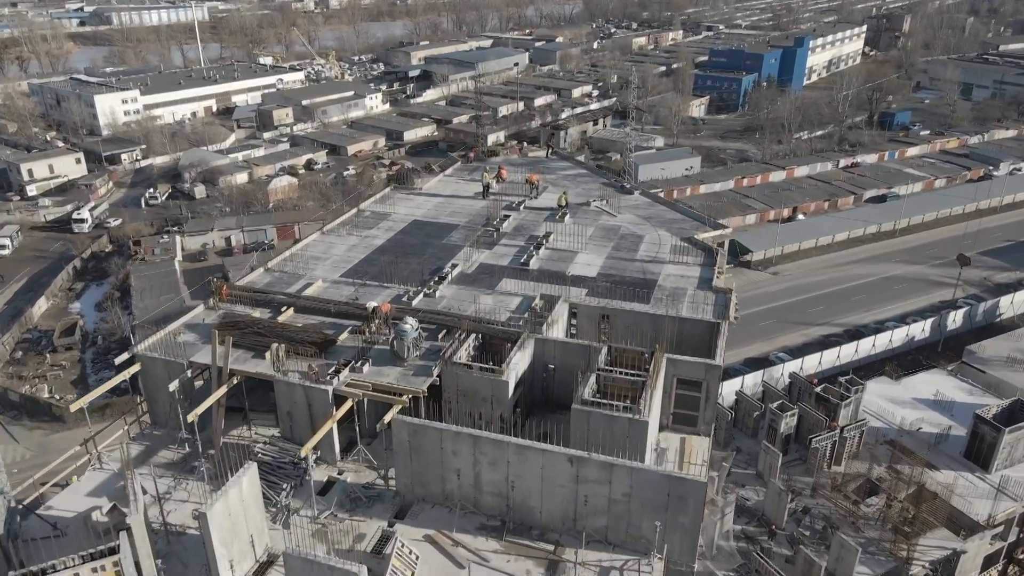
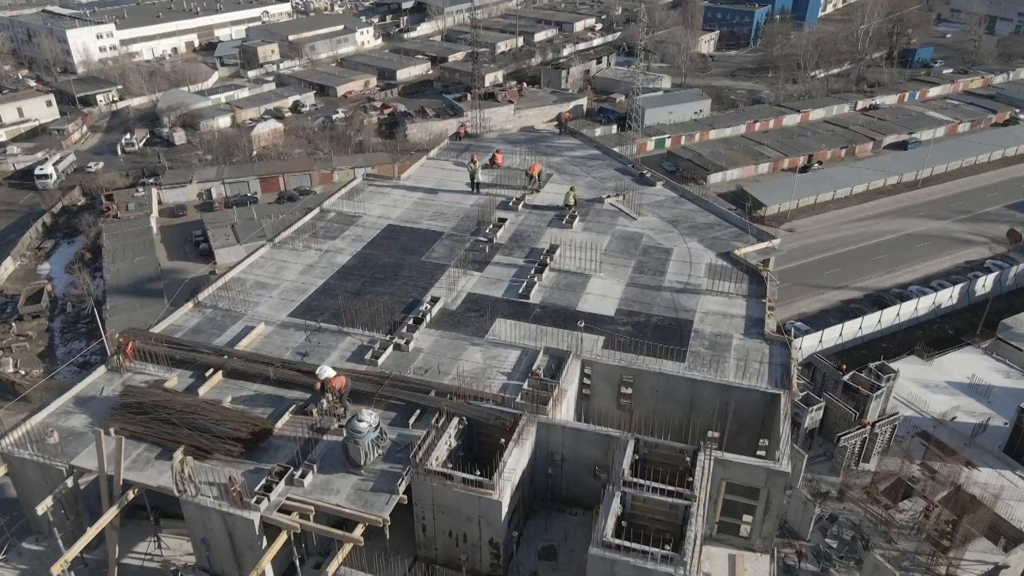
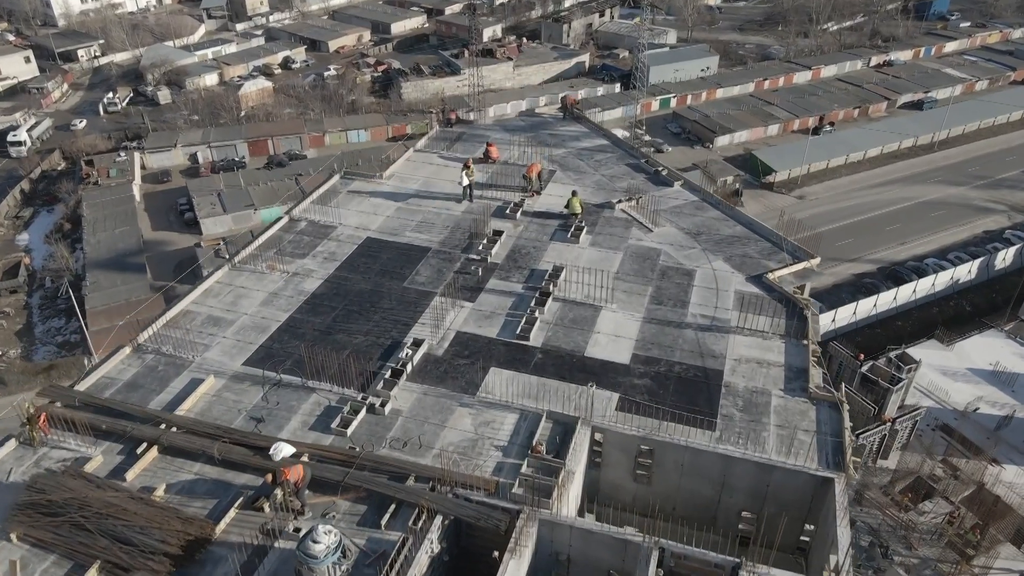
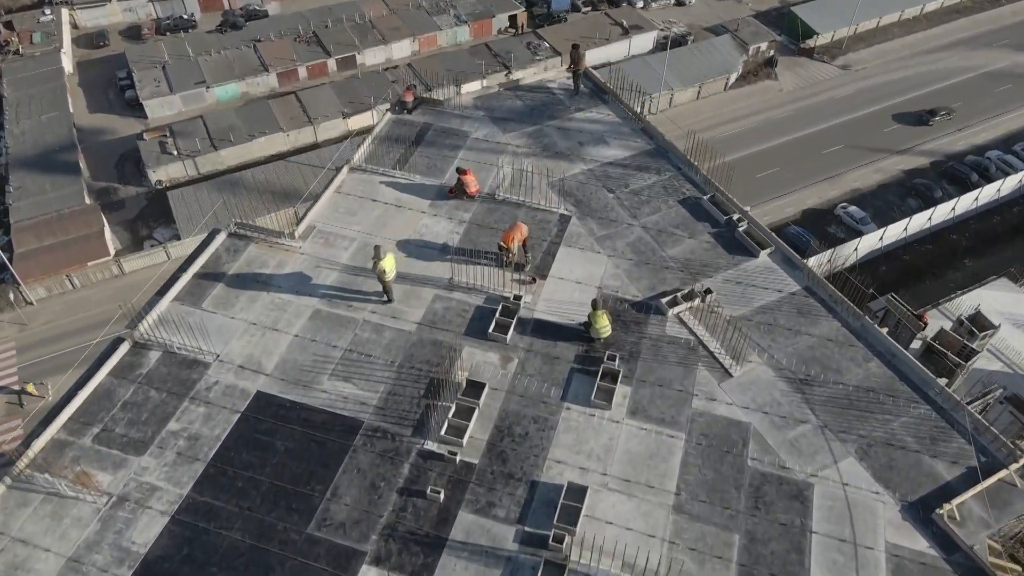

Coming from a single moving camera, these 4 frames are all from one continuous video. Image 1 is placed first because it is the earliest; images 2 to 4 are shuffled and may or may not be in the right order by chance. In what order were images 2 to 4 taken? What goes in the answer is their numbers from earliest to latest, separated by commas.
2, 3, 4
